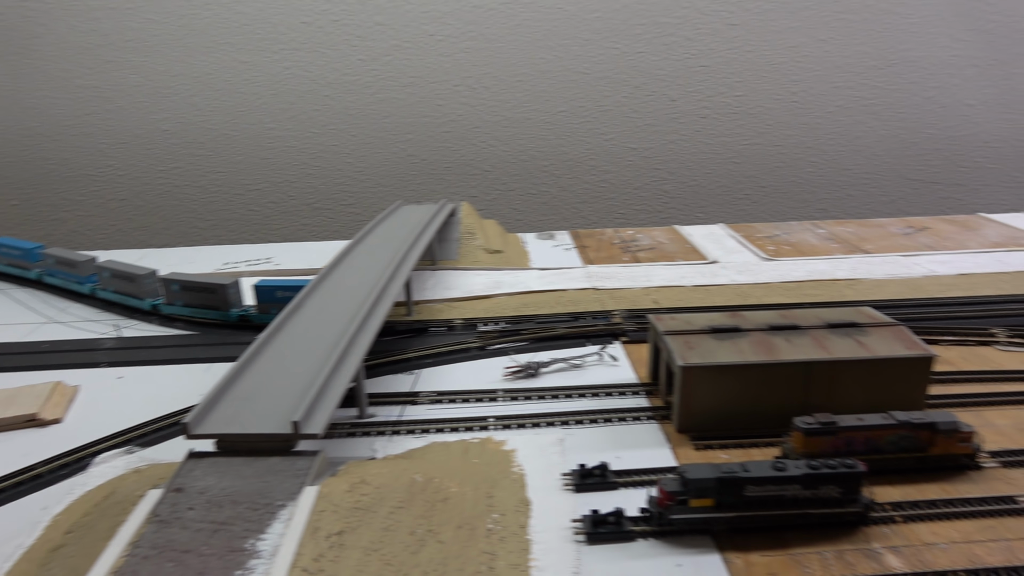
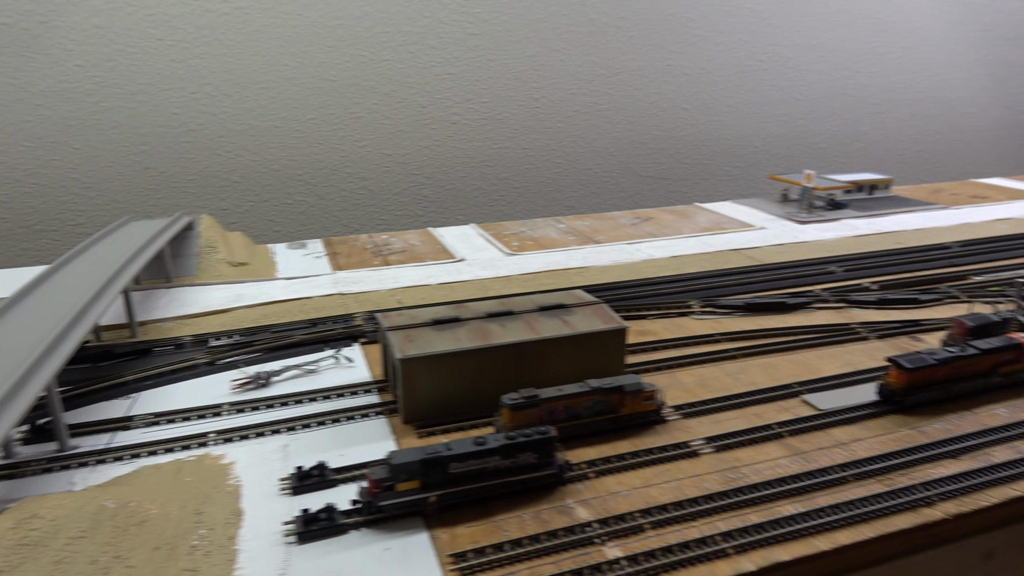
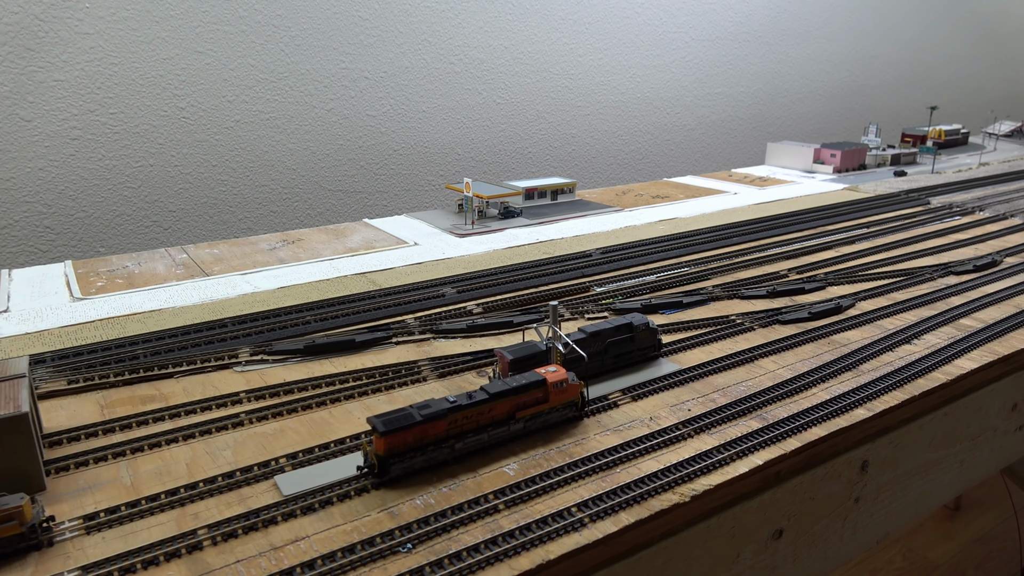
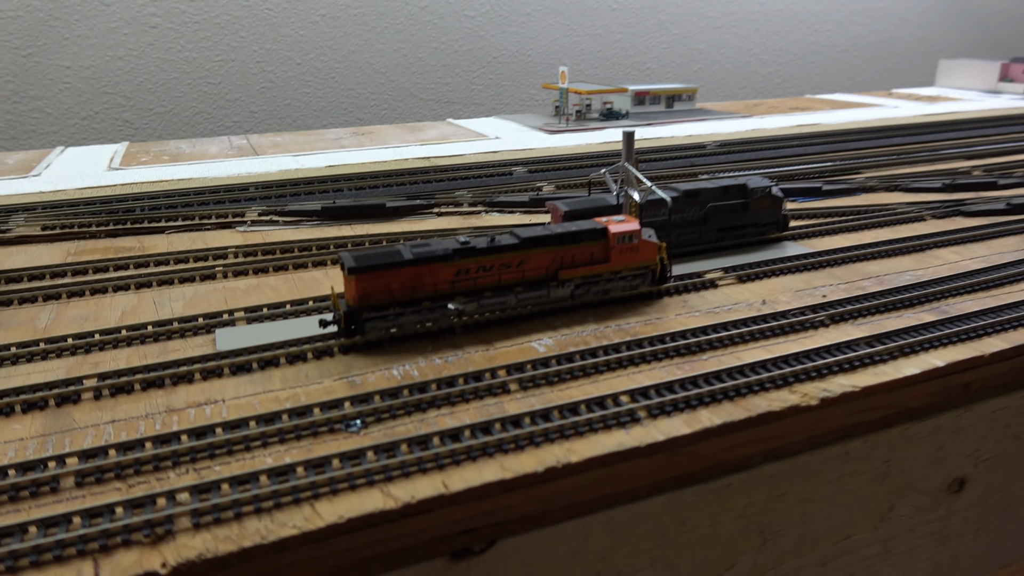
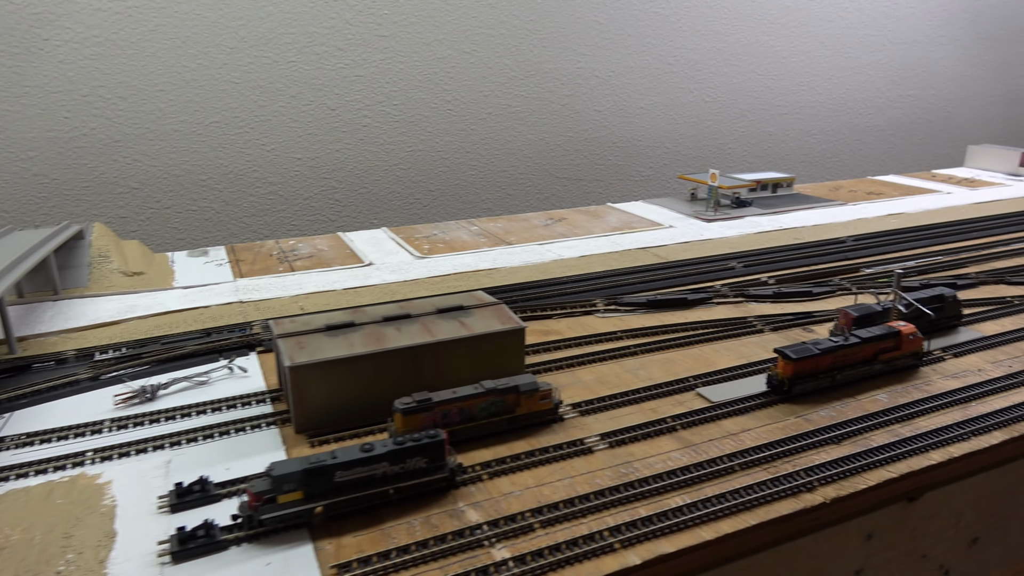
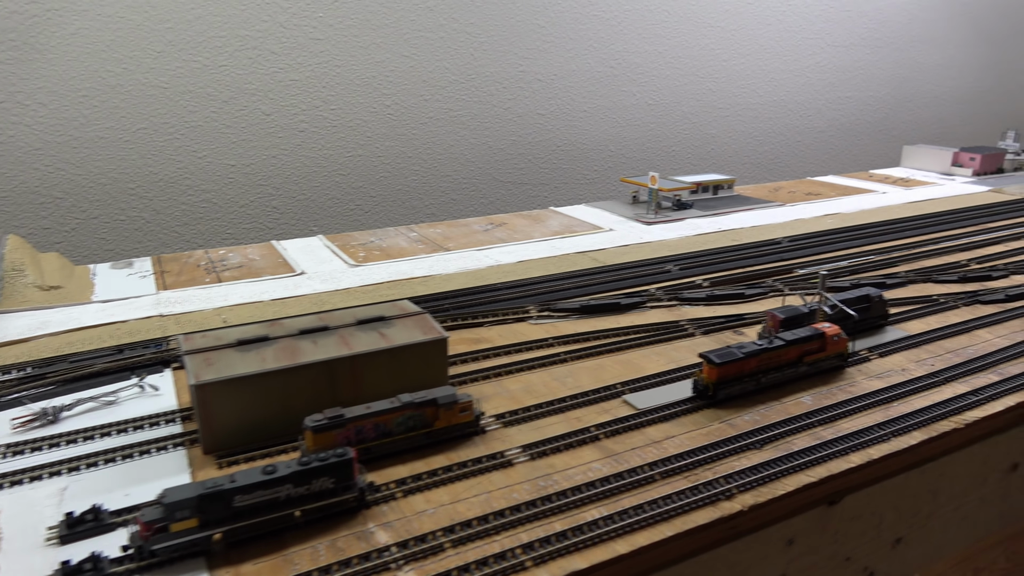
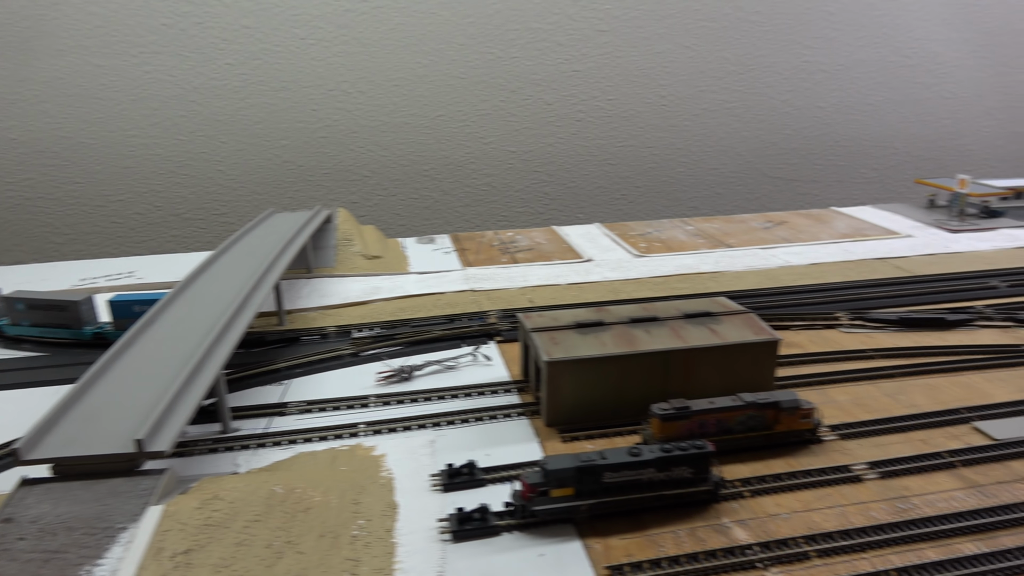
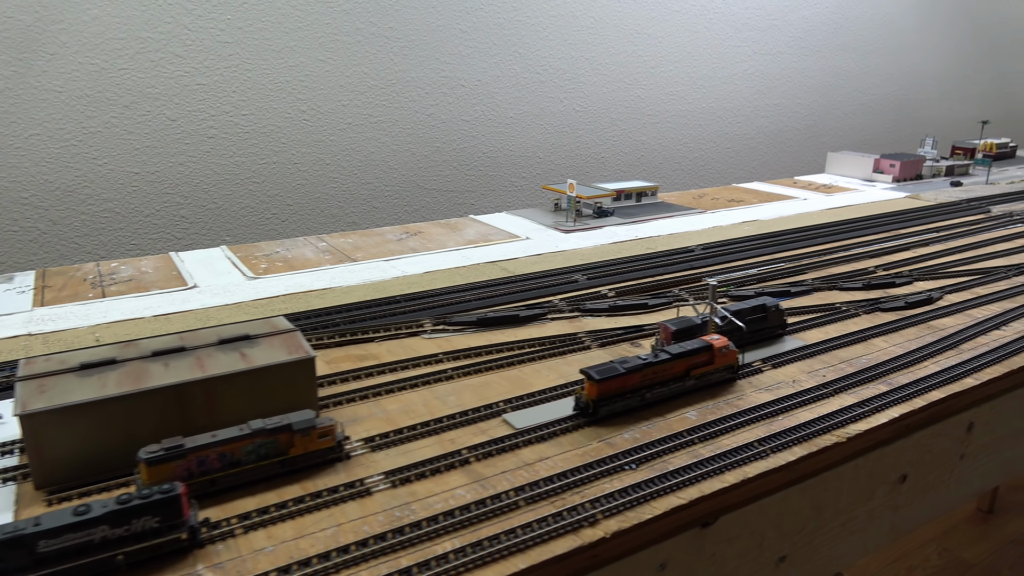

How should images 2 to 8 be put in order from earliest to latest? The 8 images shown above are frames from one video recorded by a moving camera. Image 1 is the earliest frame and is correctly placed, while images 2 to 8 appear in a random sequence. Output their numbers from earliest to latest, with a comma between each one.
7, 2, 5, 6, 8, 3, 4
